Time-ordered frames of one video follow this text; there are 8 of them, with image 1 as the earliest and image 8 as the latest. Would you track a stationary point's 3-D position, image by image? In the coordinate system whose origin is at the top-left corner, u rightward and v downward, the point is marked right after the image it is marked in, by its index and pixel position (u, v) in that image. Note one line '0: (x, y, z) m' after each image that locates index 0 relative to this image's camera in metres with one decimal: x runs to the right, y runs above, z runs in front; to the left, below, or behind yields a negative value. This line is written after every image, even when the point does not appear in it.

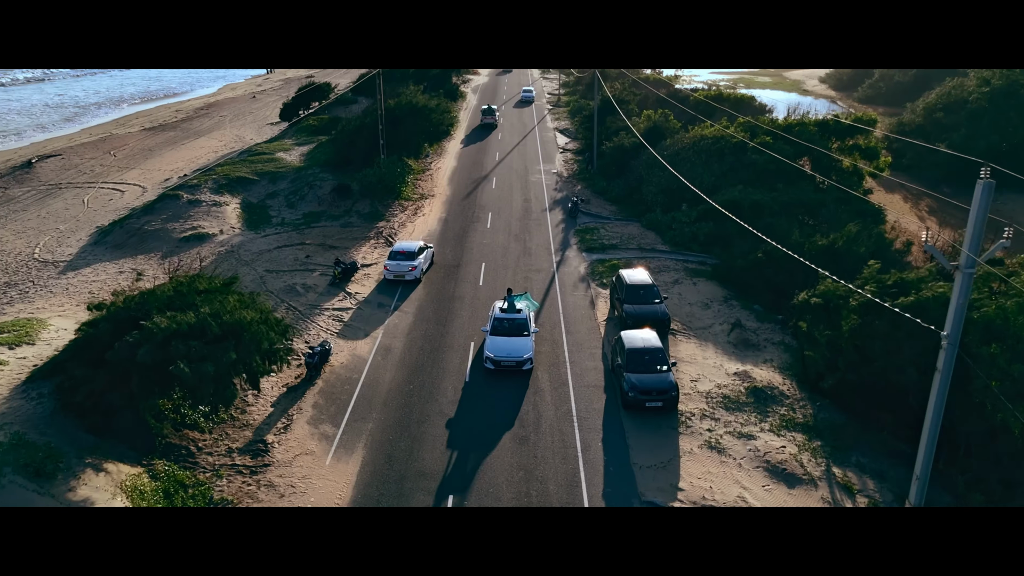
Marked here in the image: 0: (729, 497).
0: (+4.0, -3.8, +14.8) m
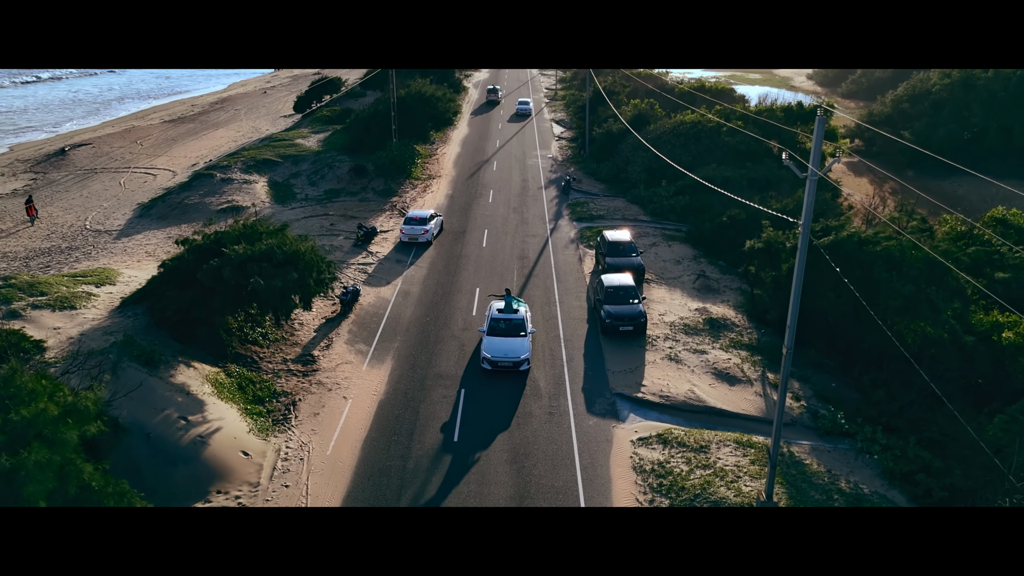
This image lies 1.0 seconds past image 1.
0: (+3.9, -2.4, +18.8) m
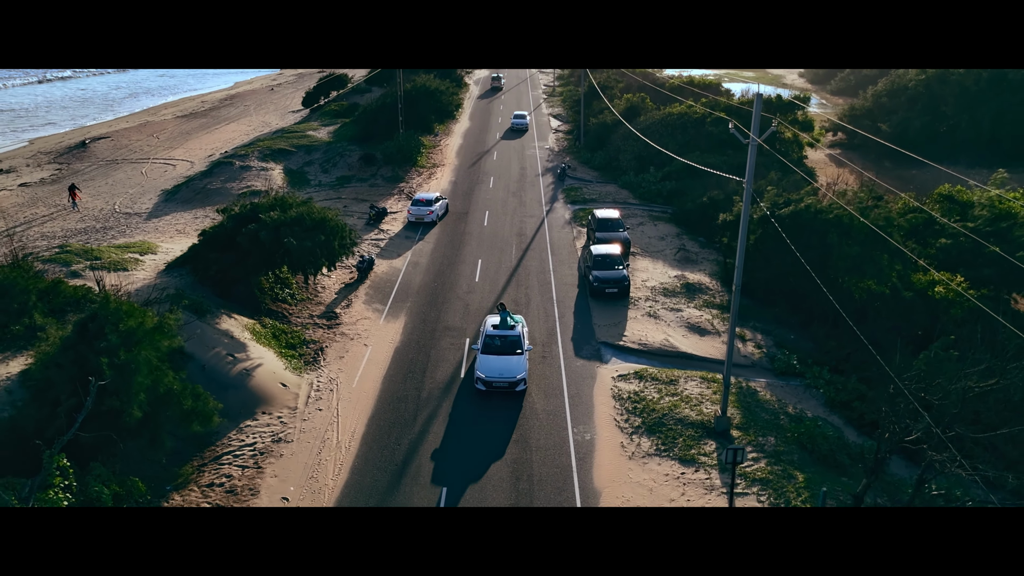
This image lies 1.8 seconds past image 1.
0: (+3.9, -1.4, +21.6) m
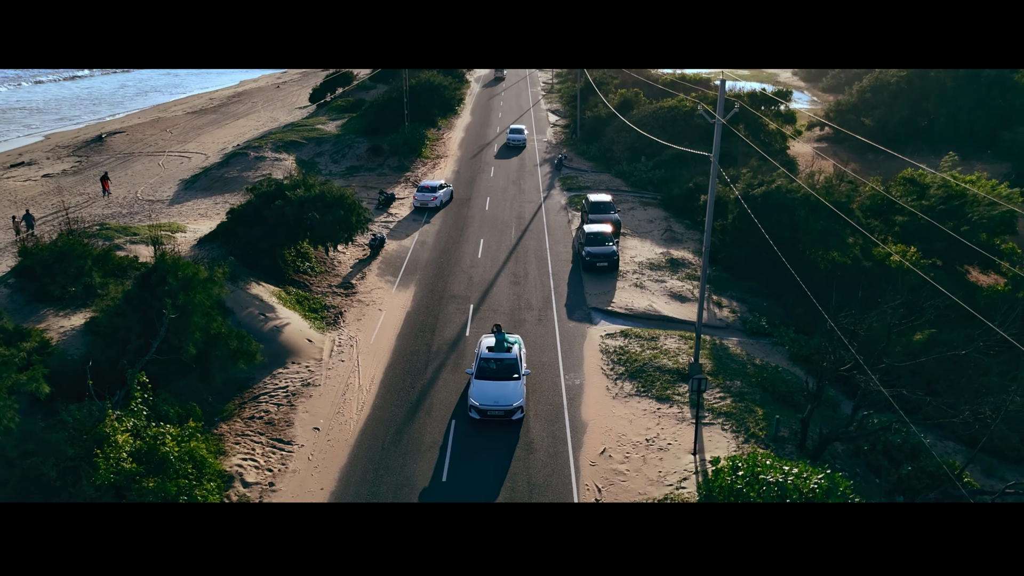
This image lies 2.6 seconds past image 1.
0: (+3.9, -0.5, +24.0) m
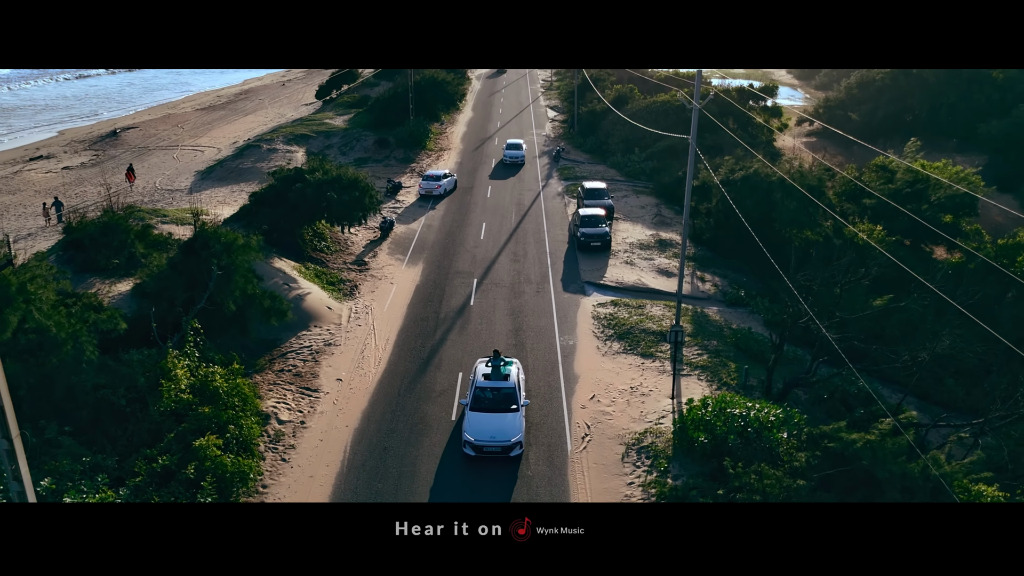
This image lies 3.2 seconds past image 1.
0: (+3.9, +0.3, +26.2) m
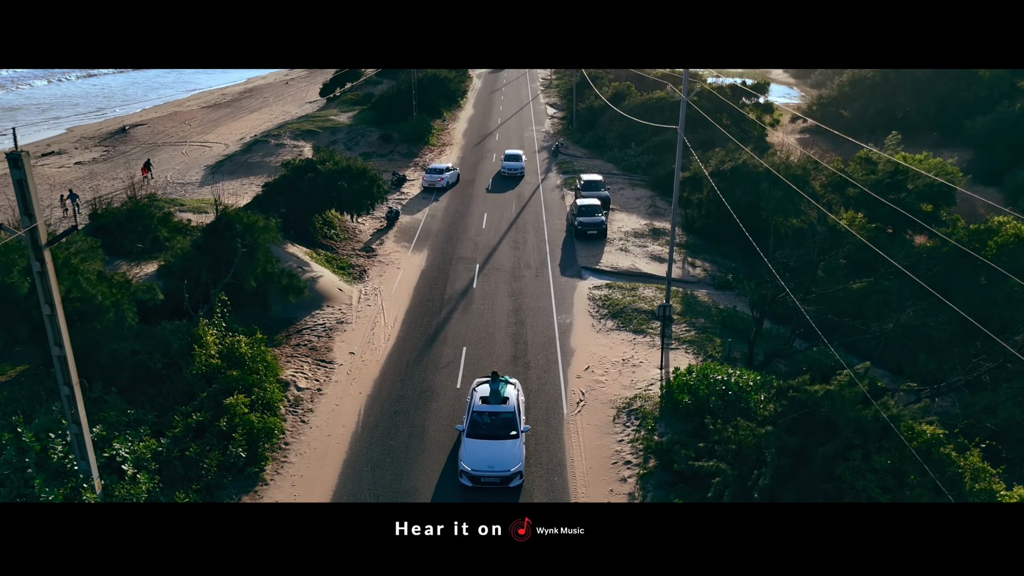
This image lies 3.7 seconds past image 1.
0: (+3.9, +0.8, +27.6) m
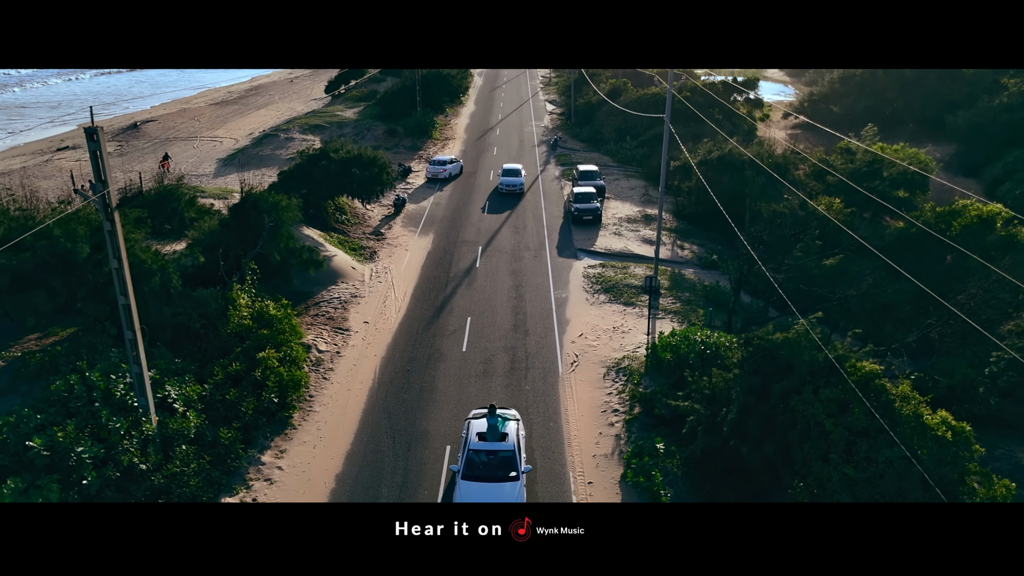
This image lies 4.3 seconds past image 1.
0: (+3.9, +1.5, +29.6) m
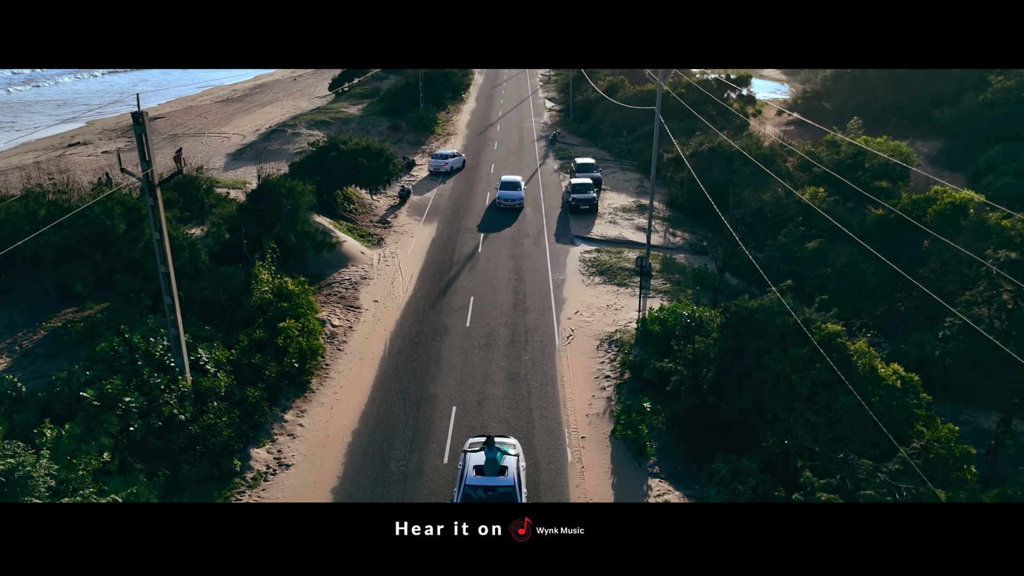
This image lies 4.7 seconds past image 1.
0: (+3.9, +2.1, +31.1) m
